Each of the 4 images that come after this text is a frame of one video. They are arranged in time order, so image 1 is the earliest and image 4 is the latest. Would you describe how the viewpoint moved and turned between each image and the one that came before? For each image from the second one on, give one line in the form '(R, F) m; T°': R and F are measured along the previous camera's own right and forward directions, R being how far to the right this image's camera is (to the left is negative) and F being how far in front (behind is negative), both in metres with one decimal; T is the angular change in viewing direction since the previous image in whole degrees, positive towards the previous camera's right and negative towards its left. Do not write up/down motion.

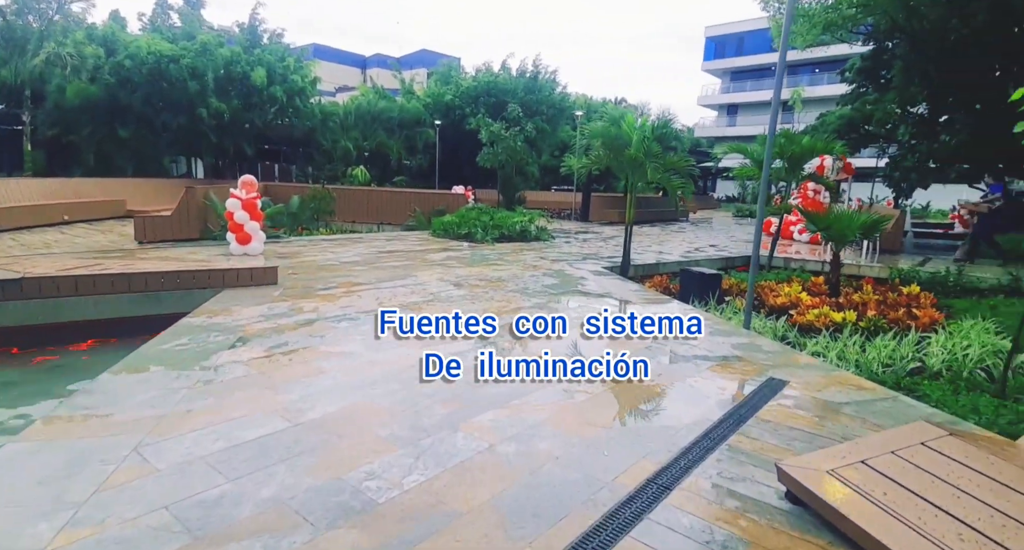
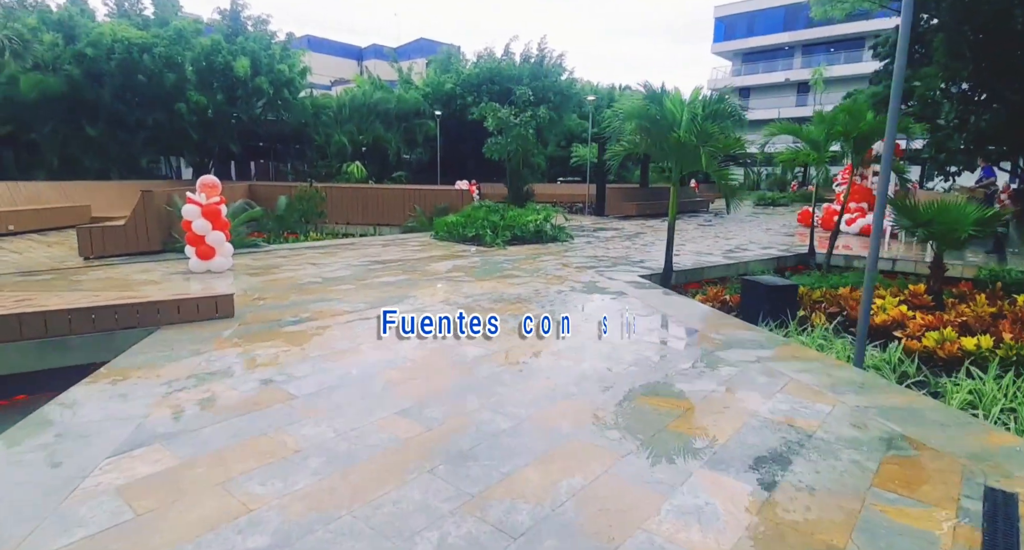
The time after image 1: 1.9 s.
(-0.2, +1.5) m; 0°
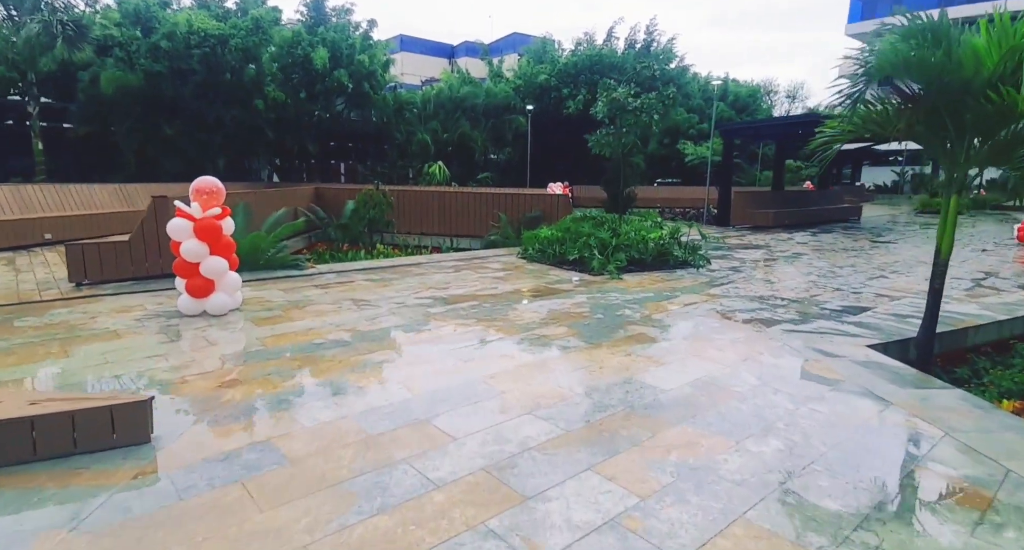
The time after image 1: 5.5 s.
(-0.4, +2.6) m; -8°
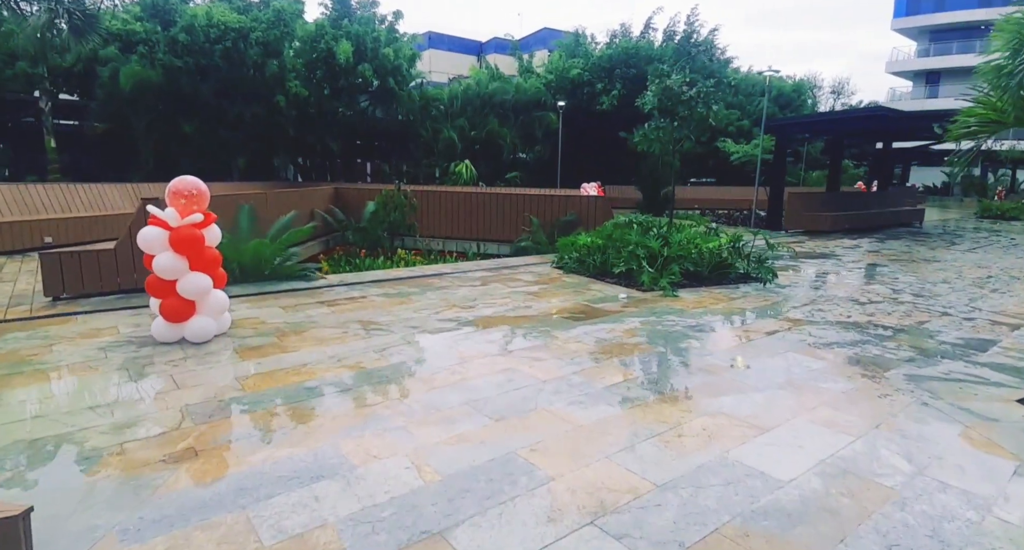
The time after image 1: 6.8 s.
(-0.1, +0.9) m; -3°
